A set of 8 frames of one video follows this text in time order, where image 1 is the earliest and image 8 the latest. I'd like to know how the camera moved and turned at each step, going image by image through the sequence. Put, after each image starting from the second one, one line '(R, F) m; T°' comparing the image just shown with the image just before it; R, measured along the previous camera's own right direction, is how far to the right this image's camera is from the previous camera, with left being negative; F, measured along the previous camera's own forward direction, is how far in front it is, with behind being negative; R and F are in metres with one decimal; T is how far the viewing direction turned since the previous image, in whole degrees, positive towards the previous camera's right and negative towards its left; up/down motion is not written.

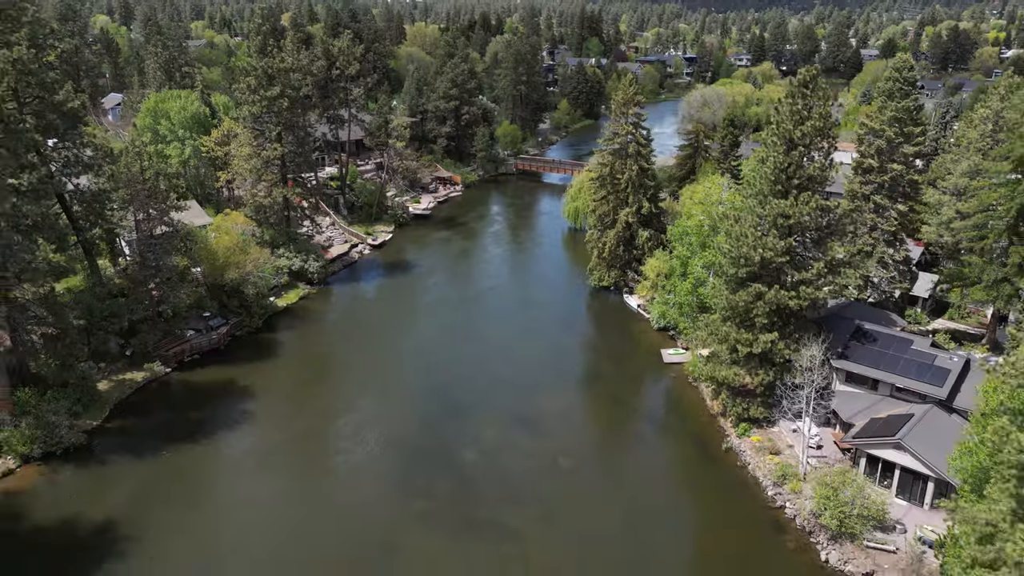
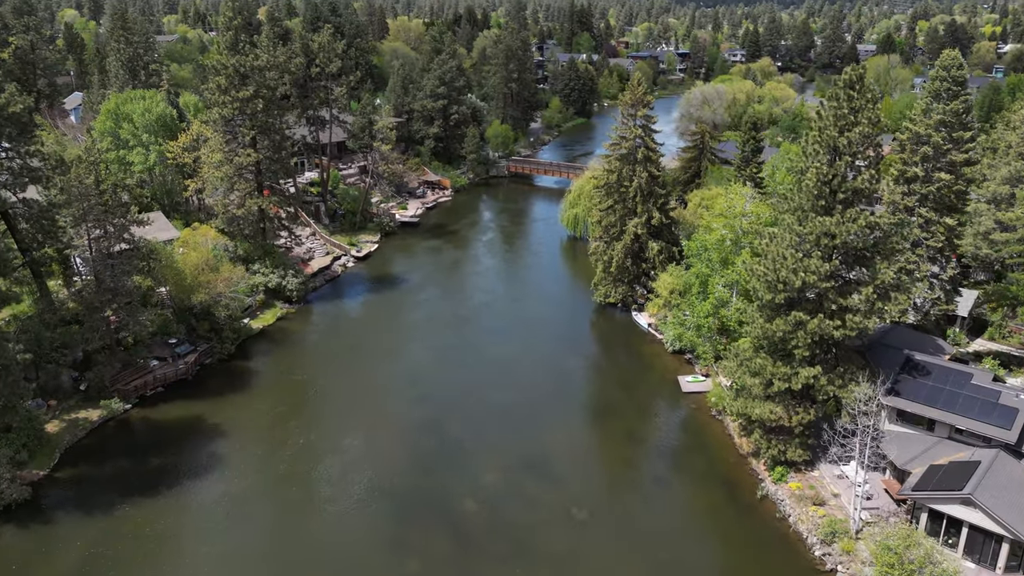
(-0.7, +3.7) m; +1°
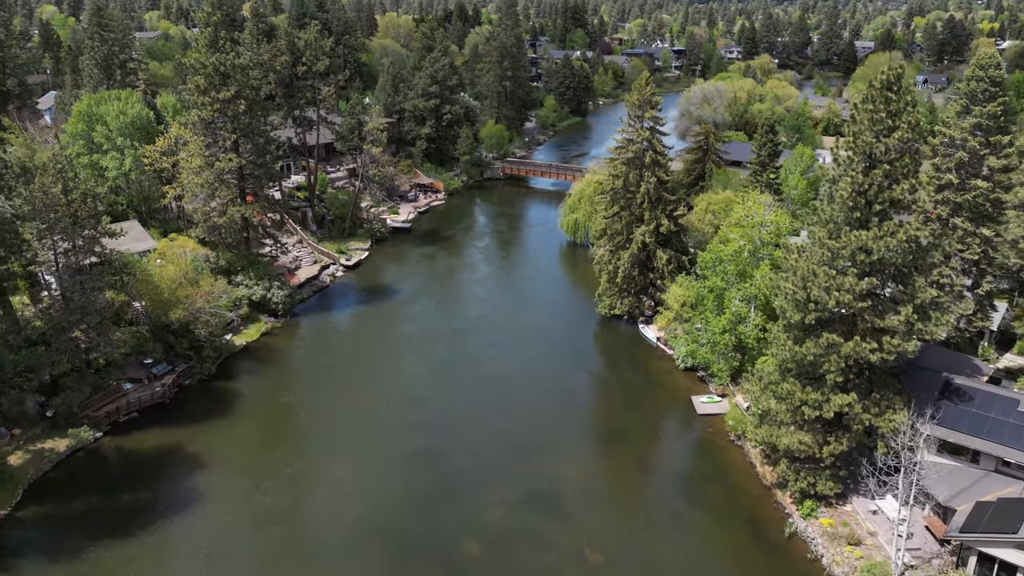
(-0.5, +2.3) m; +1°
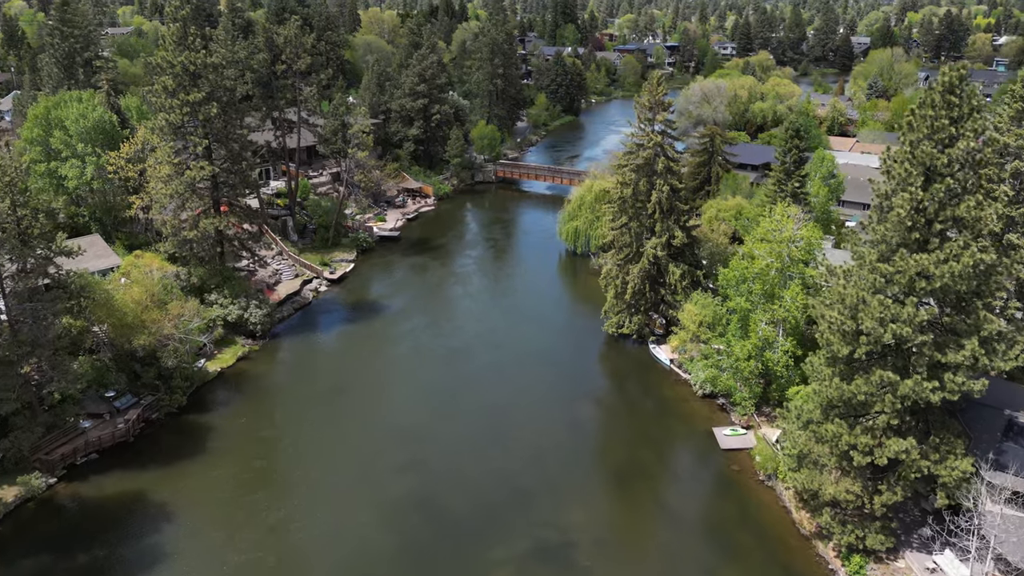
(-0.6, +3.1) m; +1°
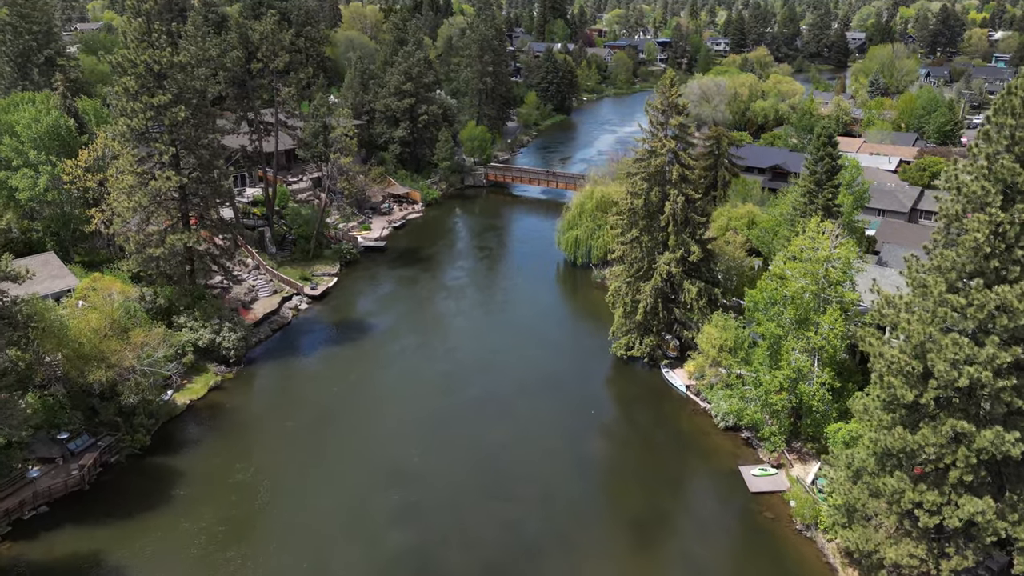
(-0.6, +3.1) m; +1°
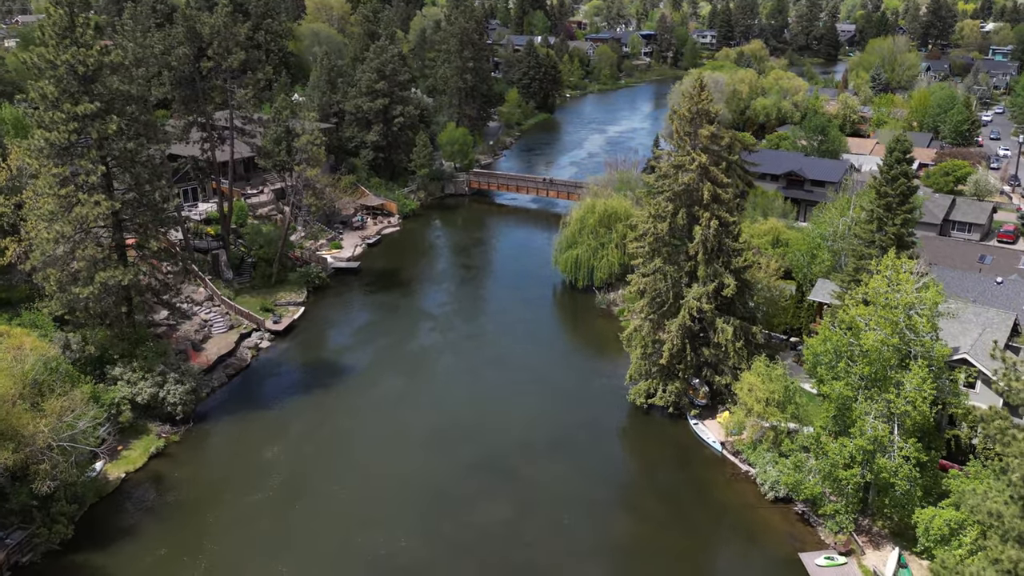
(-1.0, +5.0) m; +2°
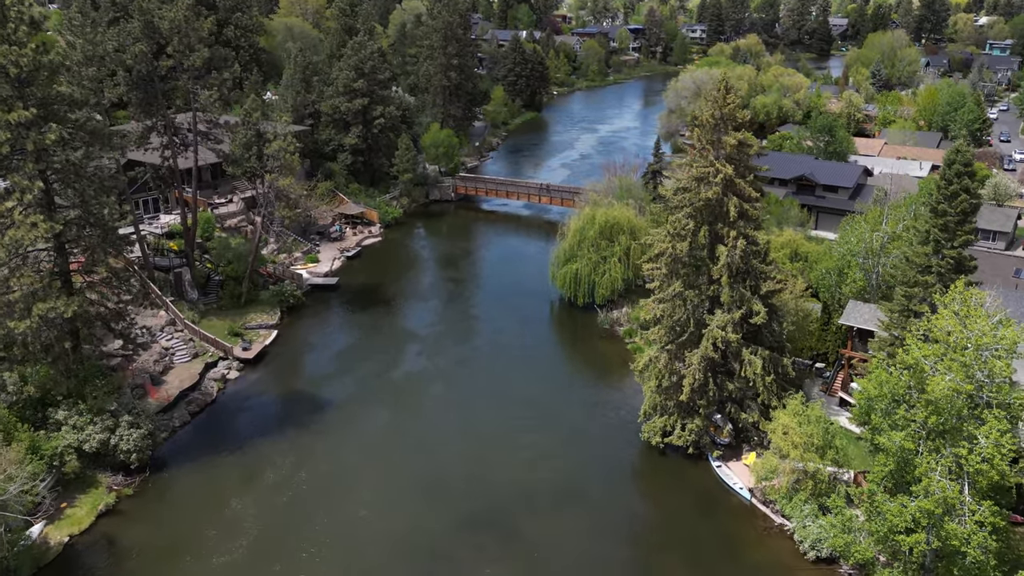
(-0.6, +3.2) m; +1°
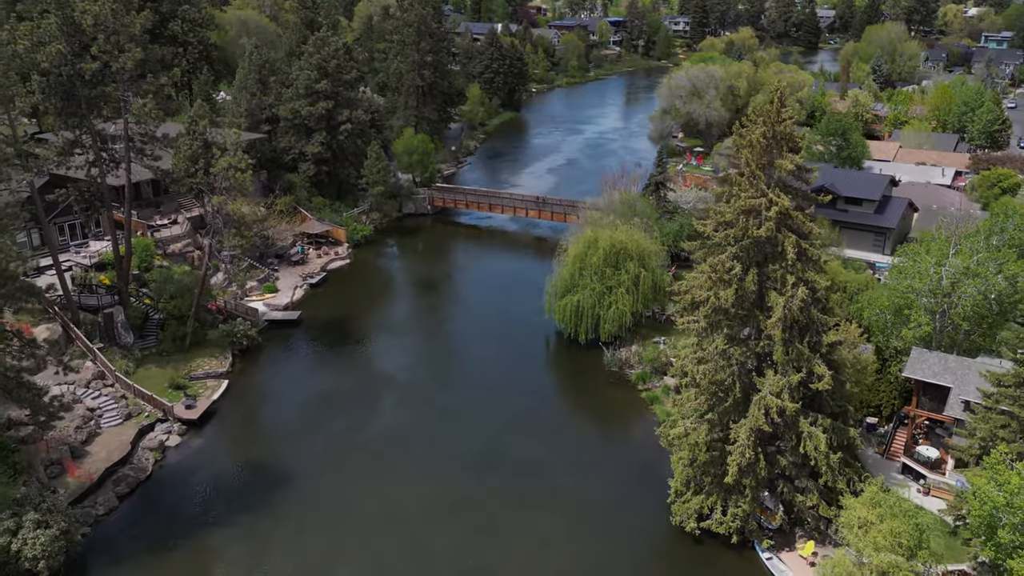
(-0.8, +4.7) m; +2°
